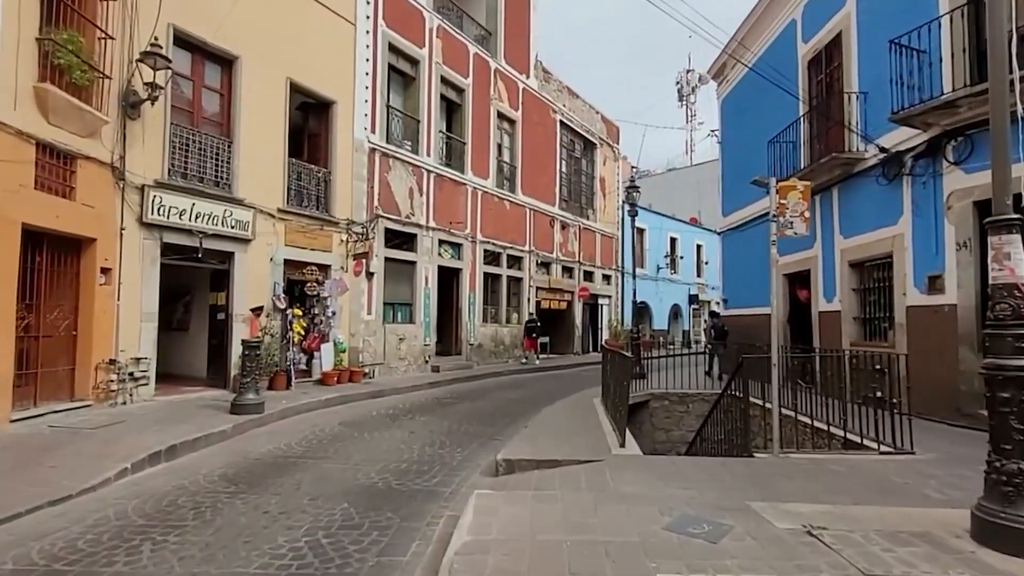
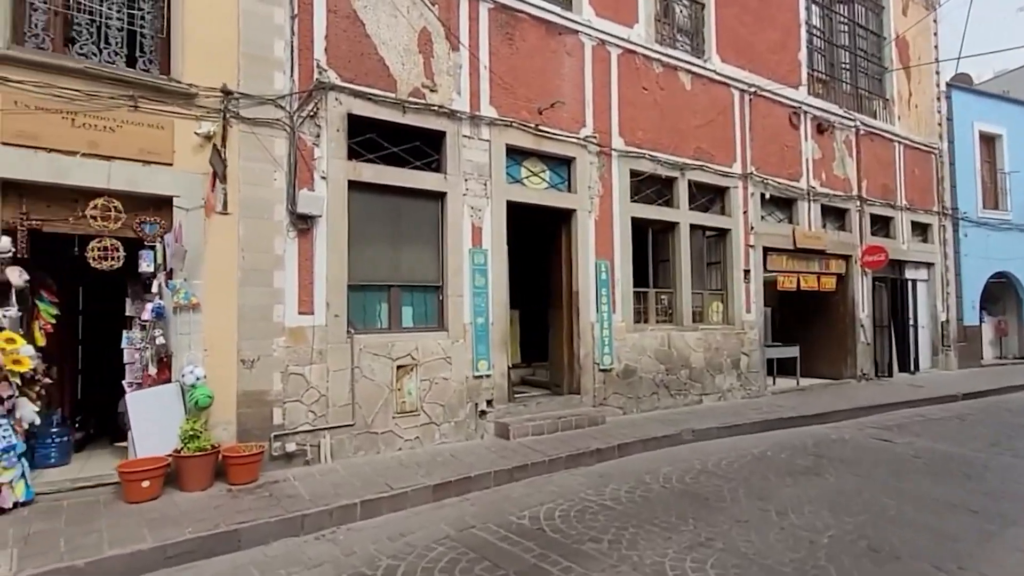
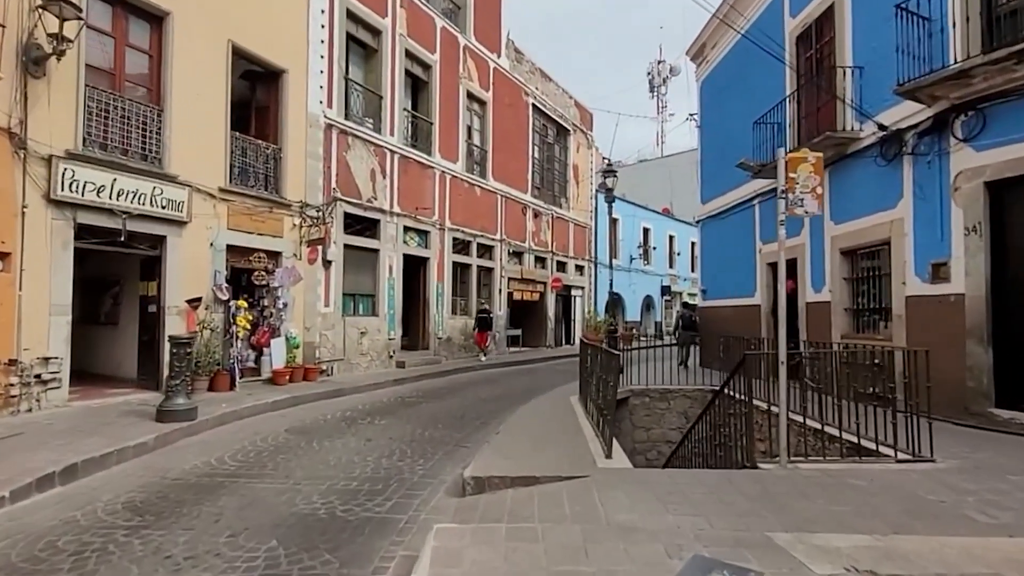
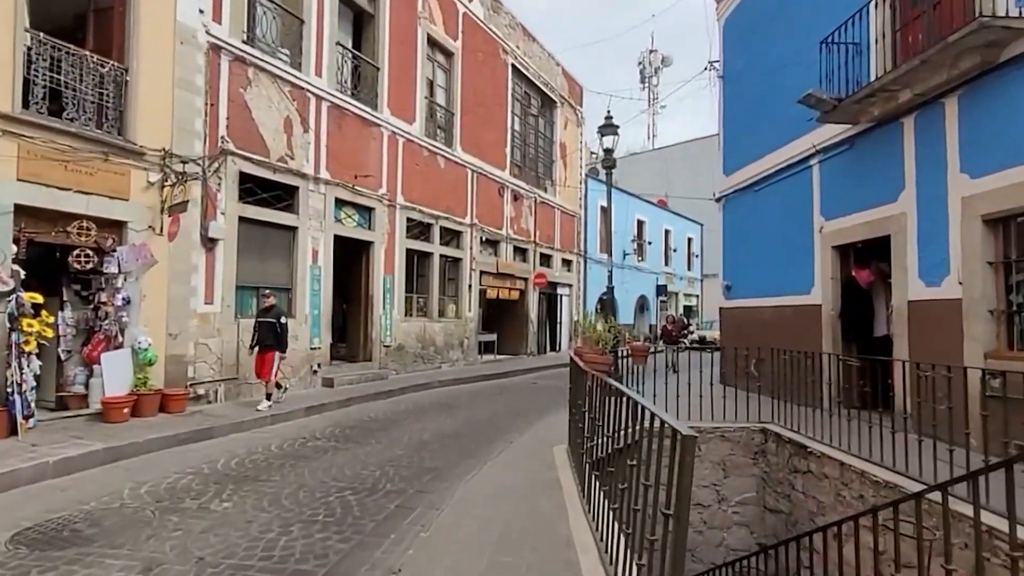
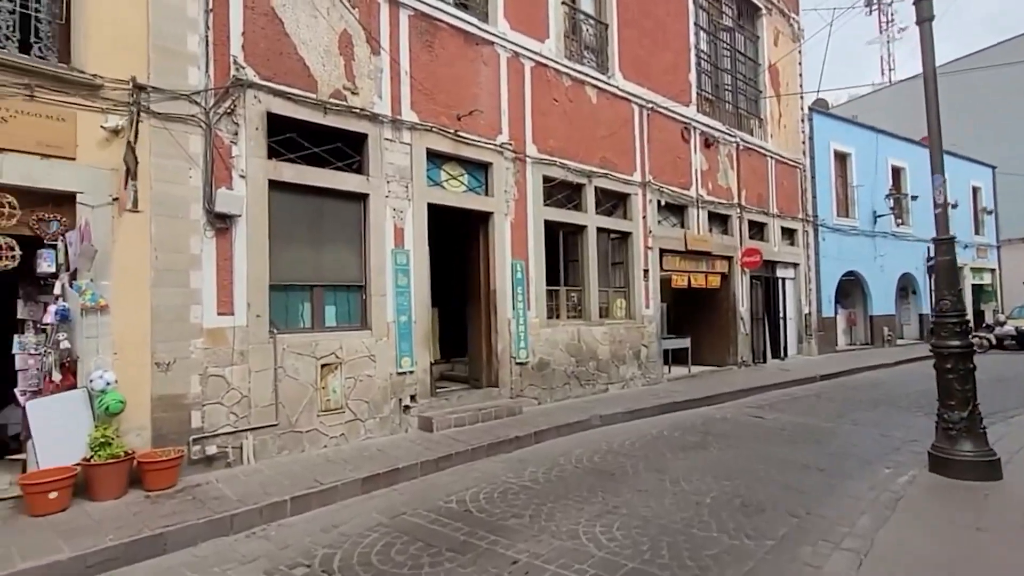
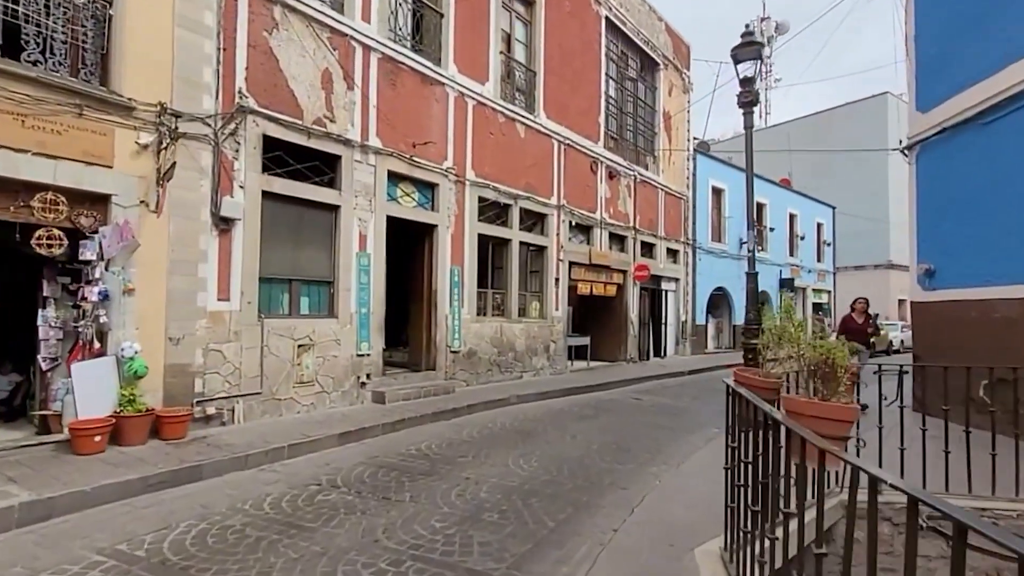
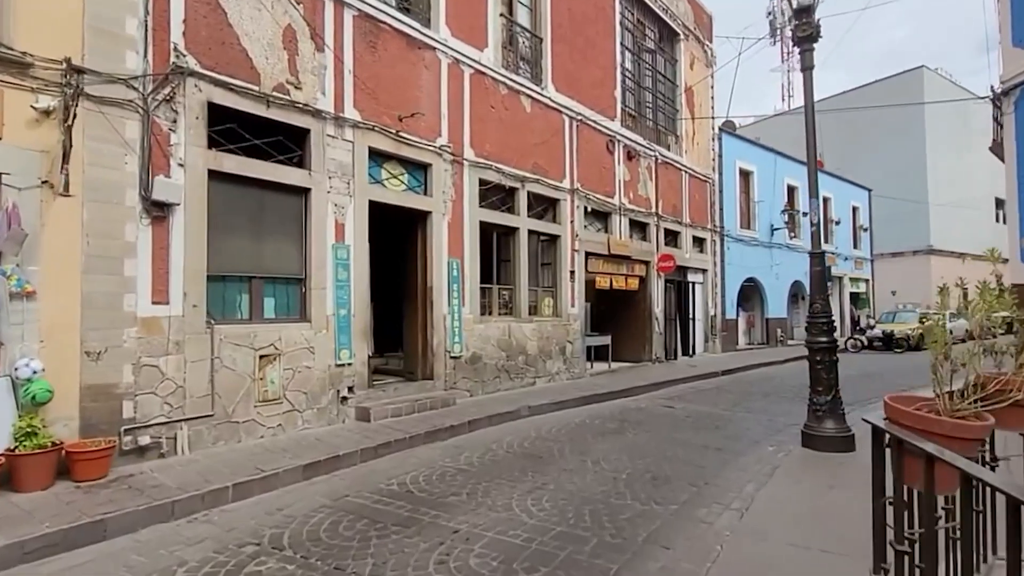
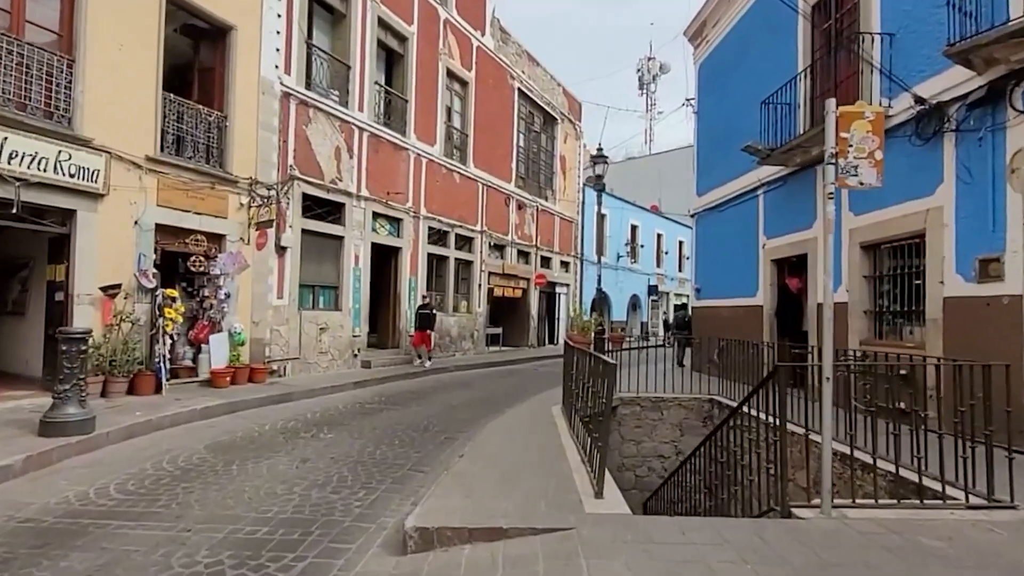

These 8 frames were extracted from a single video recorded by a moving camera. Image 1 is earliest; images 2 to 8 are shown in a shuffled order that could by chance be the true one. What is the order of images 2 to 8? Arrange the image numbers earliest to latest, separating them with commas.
3, 8, 4, 6, 7, 5, 2
